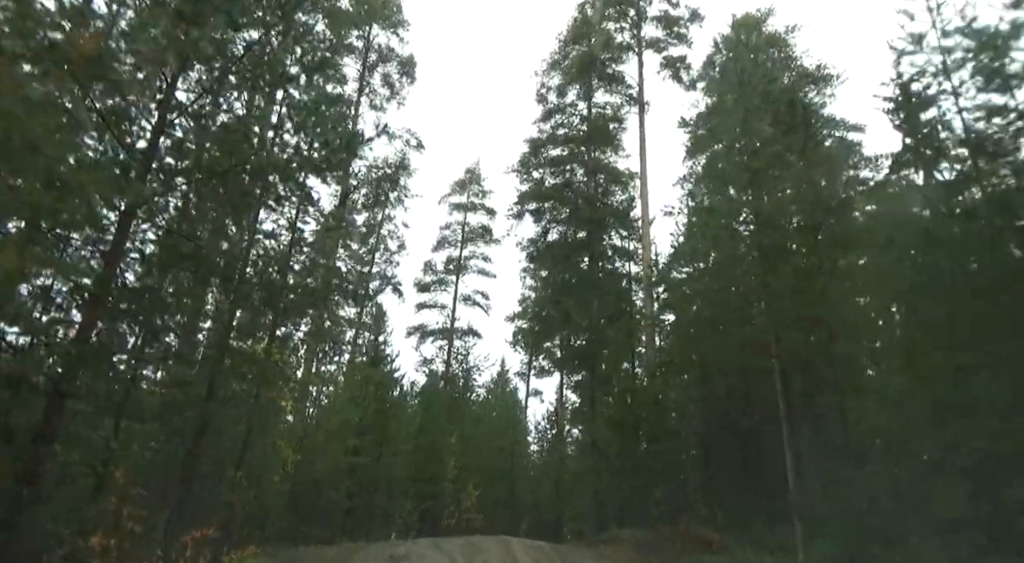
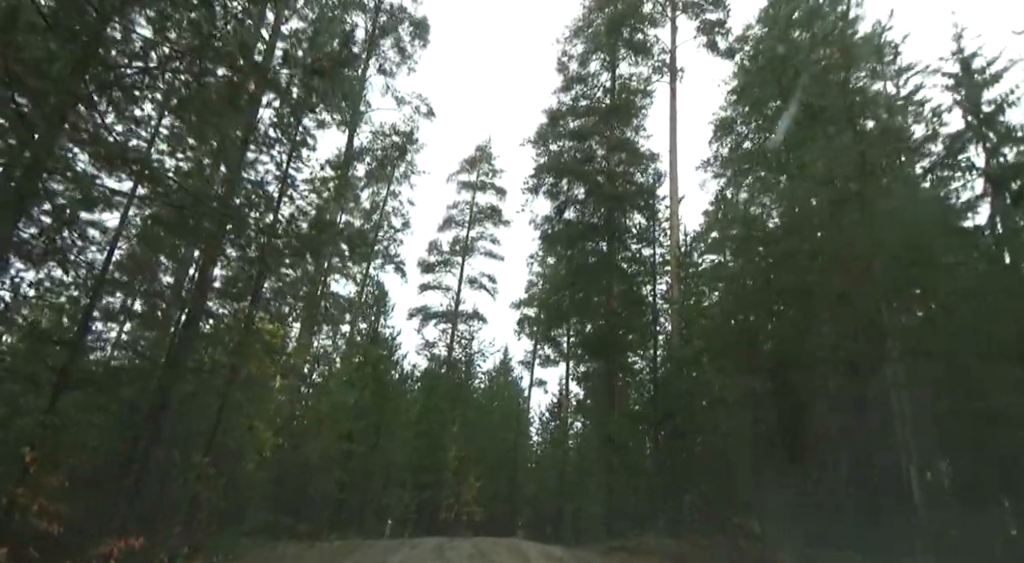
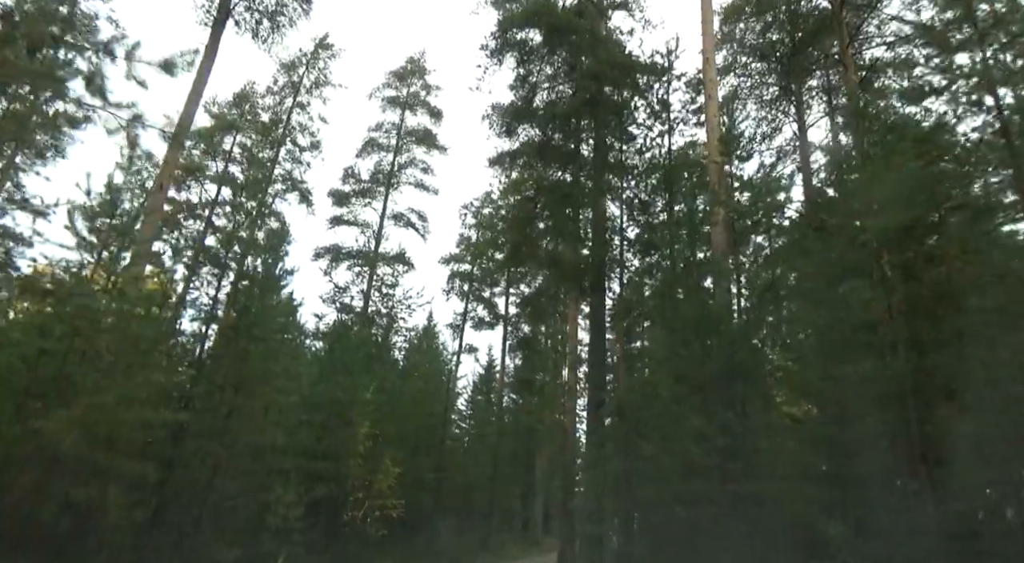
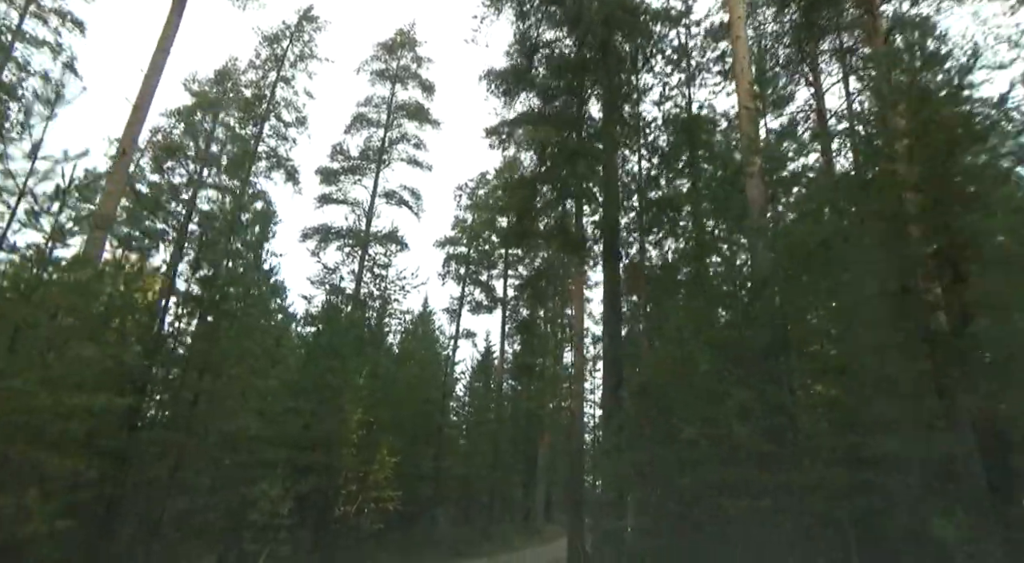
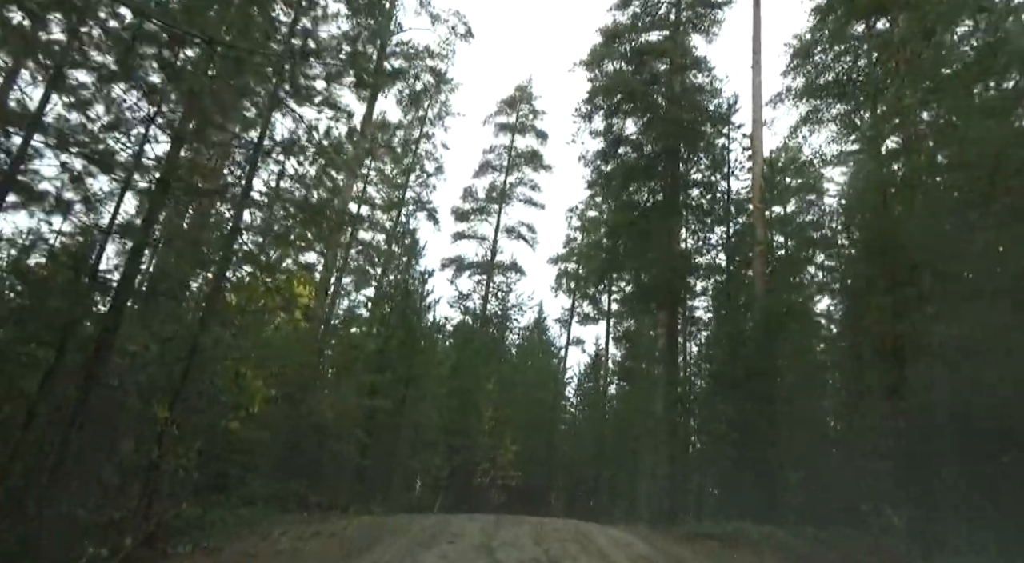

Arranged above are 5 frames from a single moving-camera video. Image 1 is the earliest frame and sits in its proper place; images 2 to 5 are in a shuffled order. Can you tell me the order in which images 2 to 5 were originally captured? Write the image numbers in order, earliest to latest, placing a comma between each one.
2, 5, 3, 4
